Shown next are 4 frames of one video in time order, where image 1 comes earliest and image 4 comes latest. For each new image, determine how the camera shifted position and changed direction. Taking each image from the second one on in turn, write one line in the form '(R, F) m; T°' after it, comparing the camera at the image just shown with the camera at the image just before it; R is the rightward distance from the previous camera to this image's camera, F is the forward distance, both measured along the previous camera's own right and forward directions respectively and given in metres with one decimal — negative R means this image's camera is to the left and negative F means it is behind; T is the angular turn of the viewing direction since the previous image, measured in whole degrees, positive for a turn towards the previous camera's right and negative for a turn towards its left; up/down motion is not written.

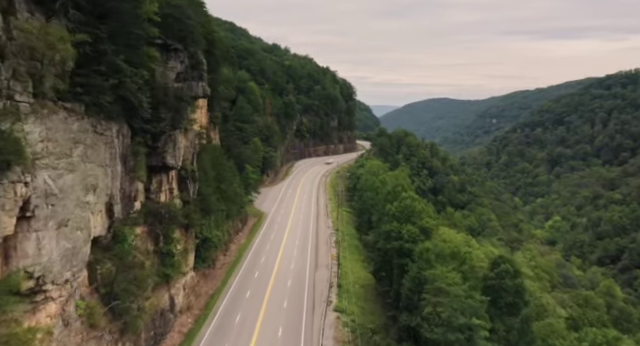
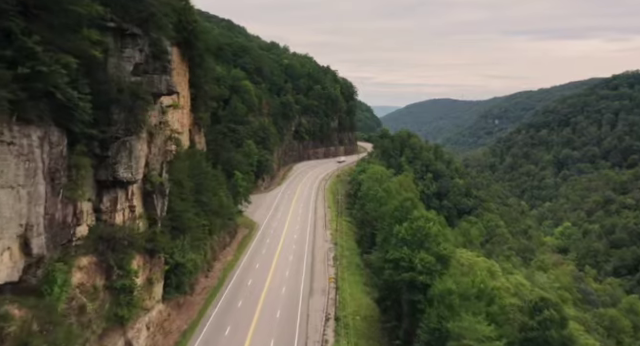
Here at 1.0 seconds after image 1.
(+0.4, +6.1) m; 0°
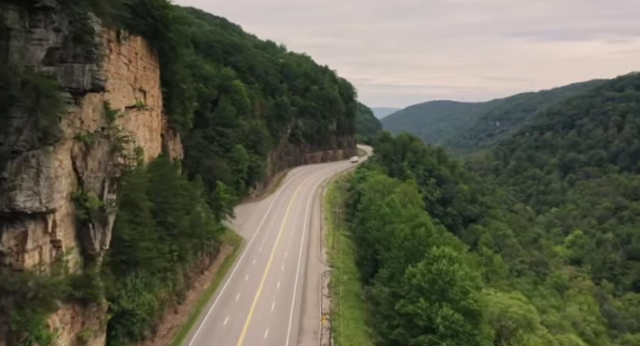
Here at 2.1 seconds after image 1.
(+0.5, +7.0) m; 0°
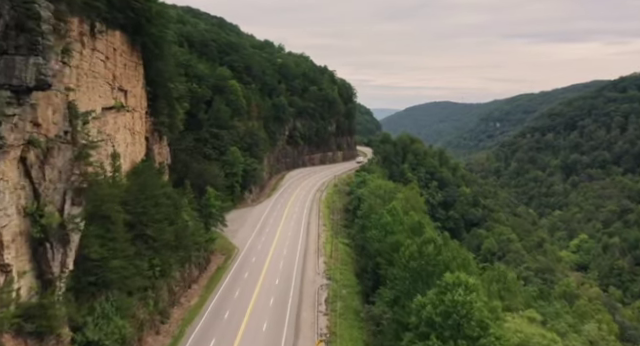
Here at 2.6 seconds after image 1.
(+0.2, +3.1) m; 0°
